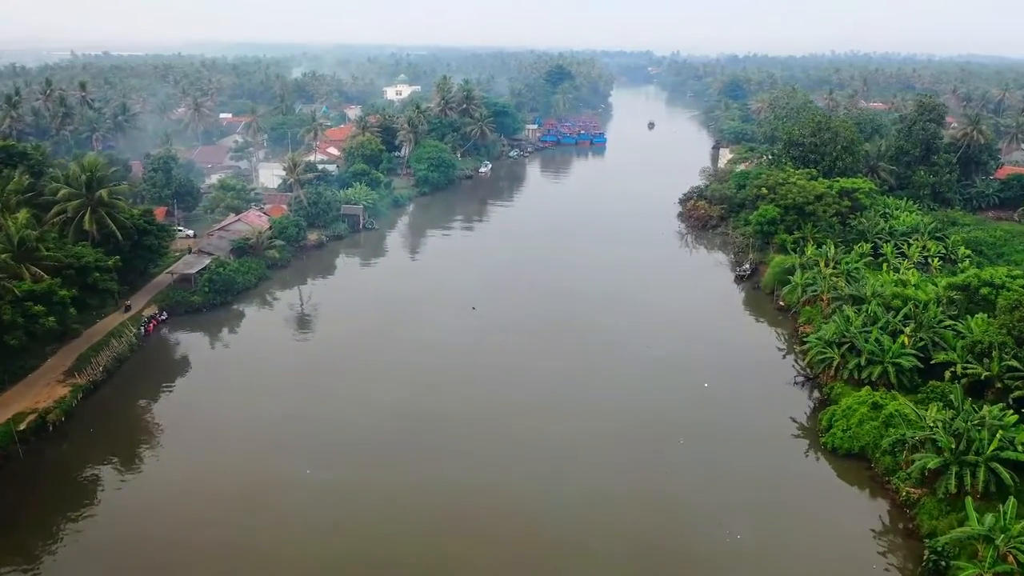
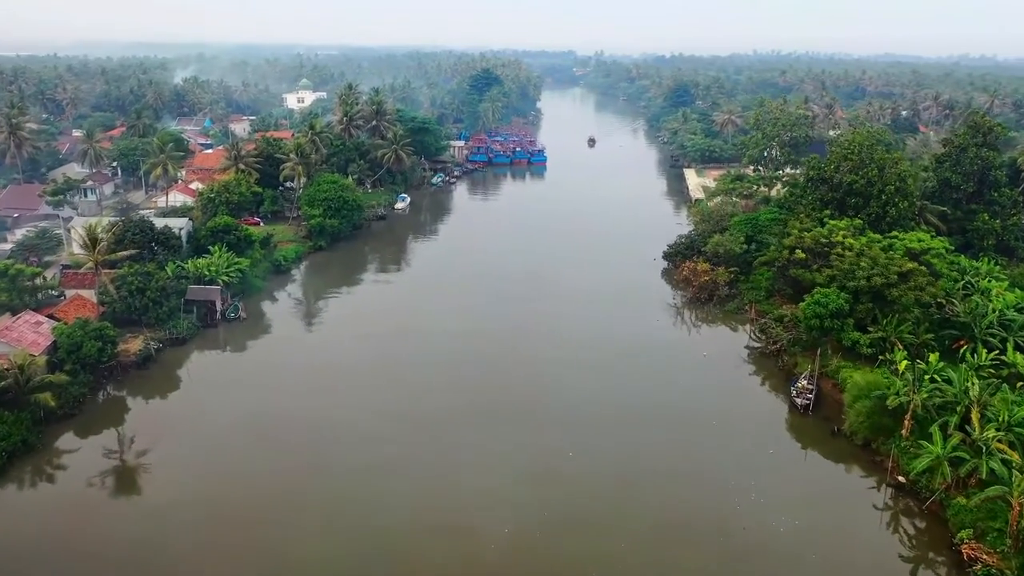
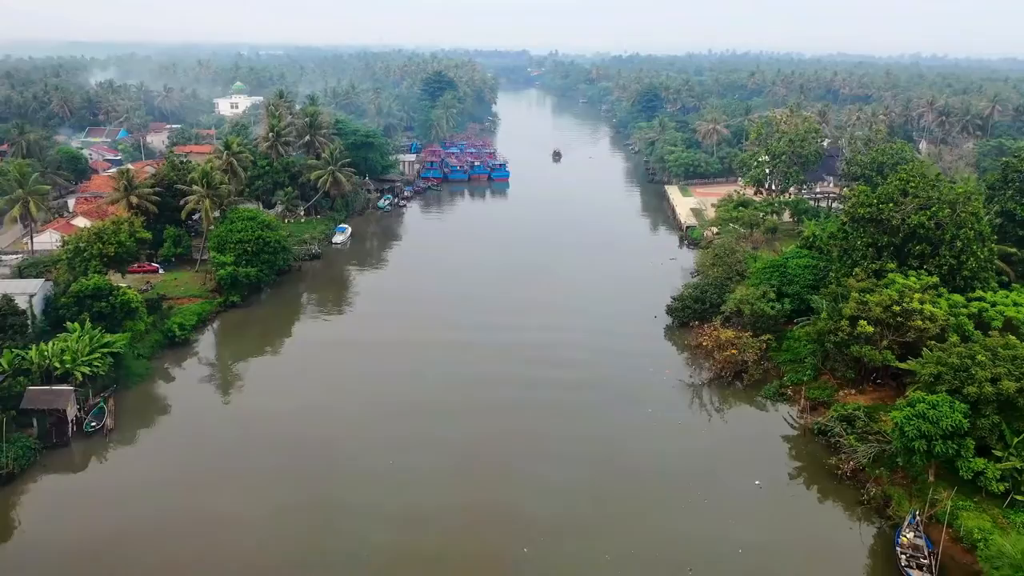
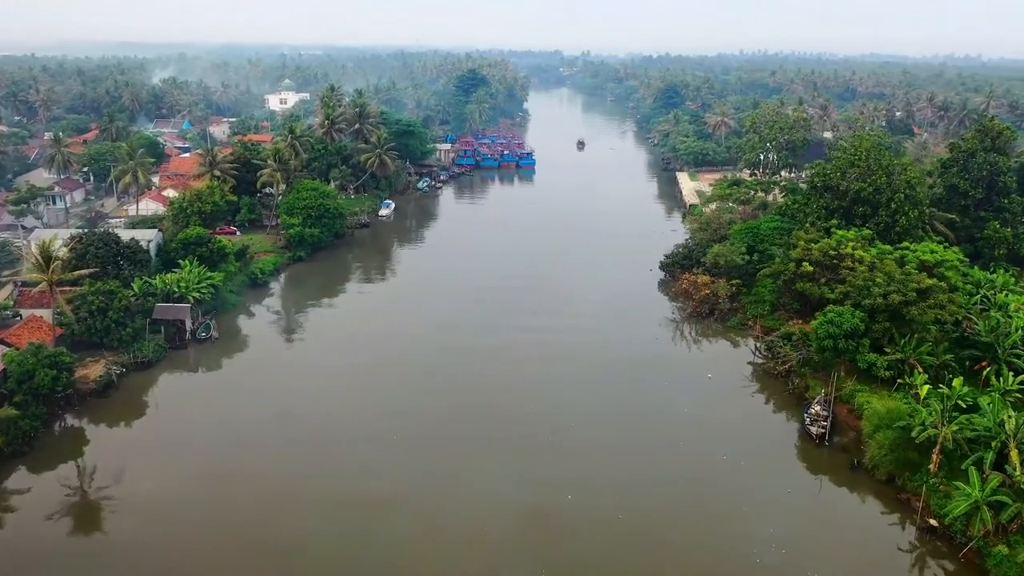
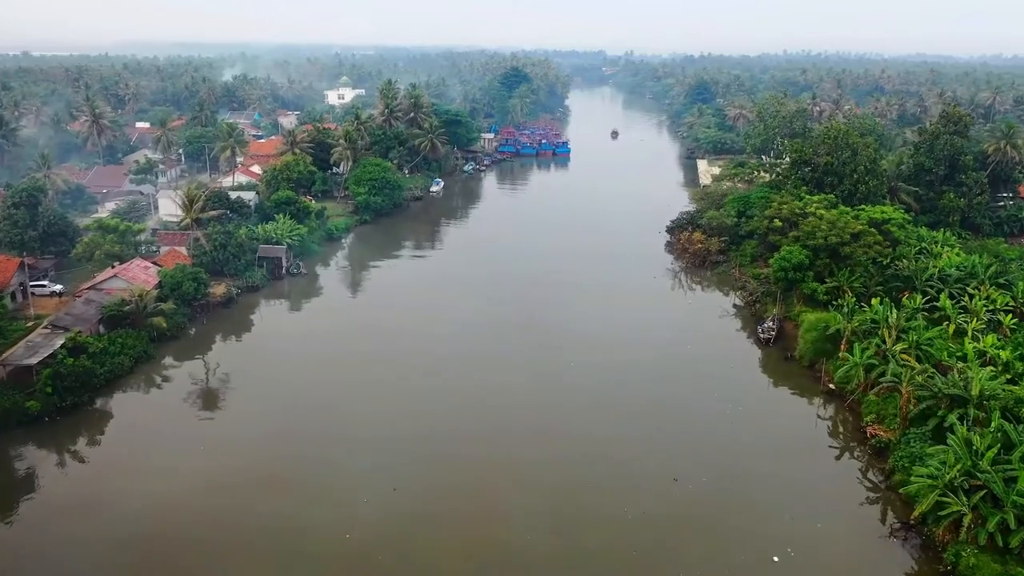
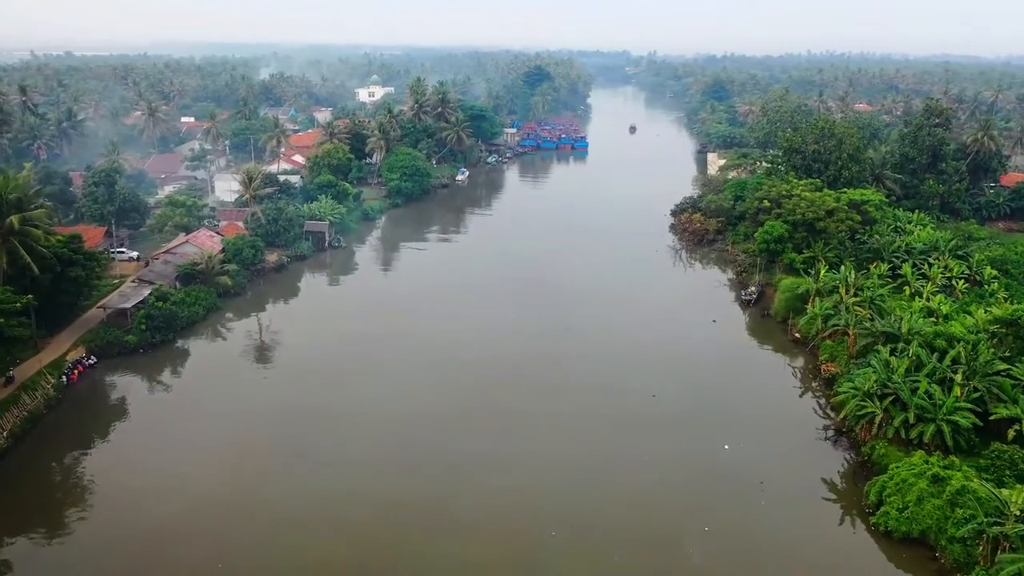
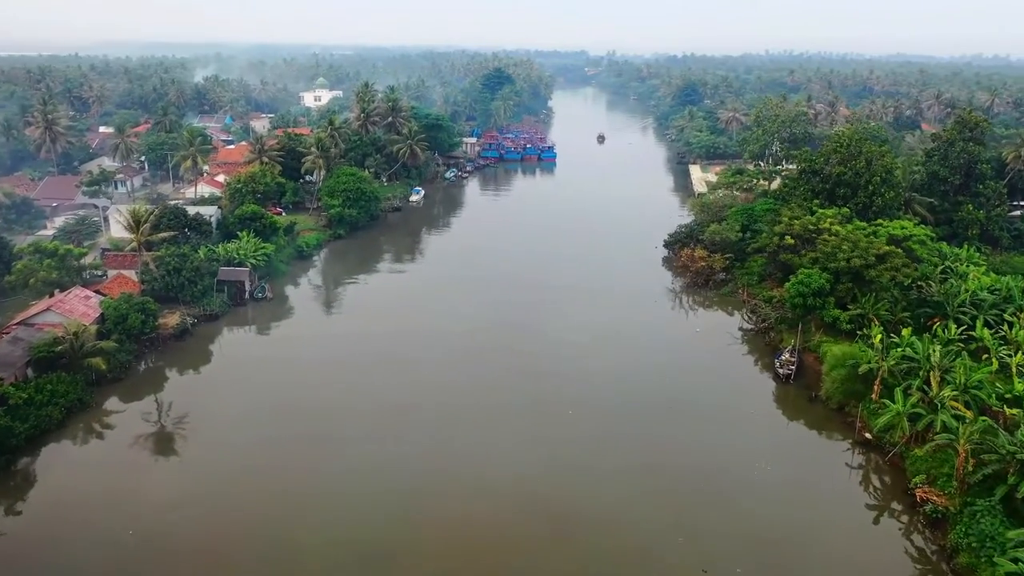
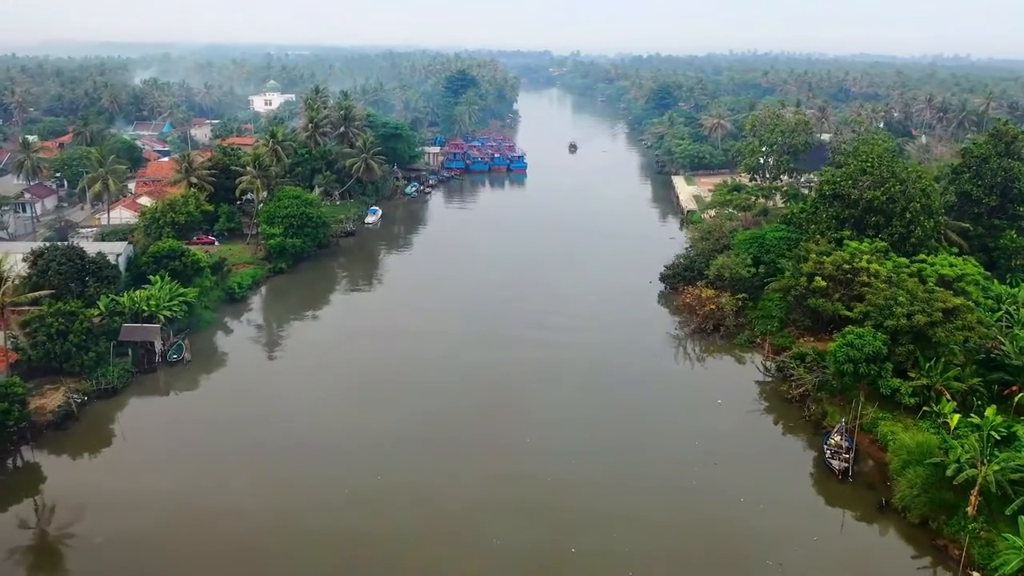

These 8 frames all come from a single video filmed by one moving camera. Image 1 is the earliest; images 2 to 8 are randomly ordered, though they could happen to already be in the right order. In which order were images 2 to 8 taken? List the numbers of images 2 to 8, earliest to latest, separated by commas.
6, 5, 7, 2, 4, 8, 3
